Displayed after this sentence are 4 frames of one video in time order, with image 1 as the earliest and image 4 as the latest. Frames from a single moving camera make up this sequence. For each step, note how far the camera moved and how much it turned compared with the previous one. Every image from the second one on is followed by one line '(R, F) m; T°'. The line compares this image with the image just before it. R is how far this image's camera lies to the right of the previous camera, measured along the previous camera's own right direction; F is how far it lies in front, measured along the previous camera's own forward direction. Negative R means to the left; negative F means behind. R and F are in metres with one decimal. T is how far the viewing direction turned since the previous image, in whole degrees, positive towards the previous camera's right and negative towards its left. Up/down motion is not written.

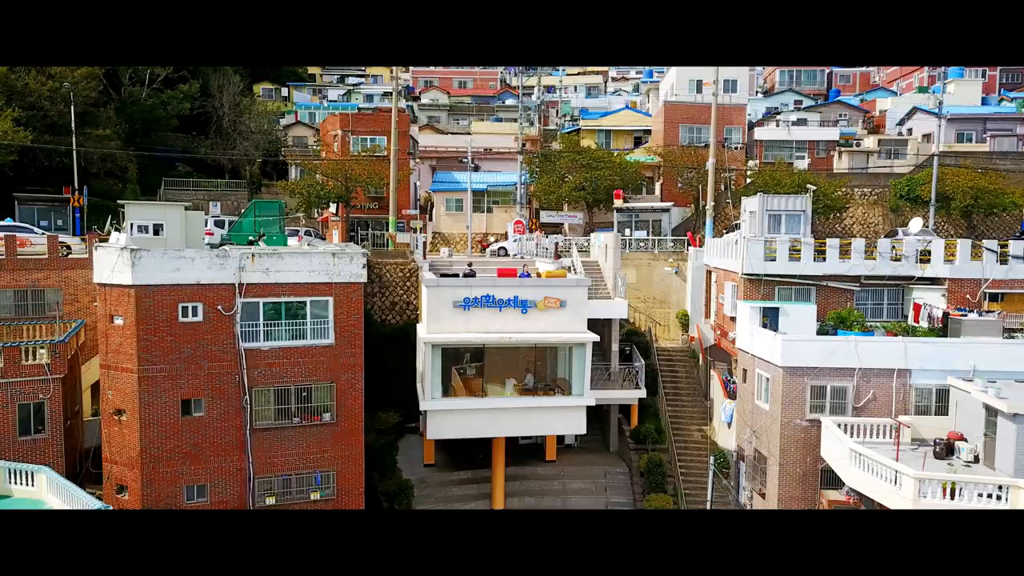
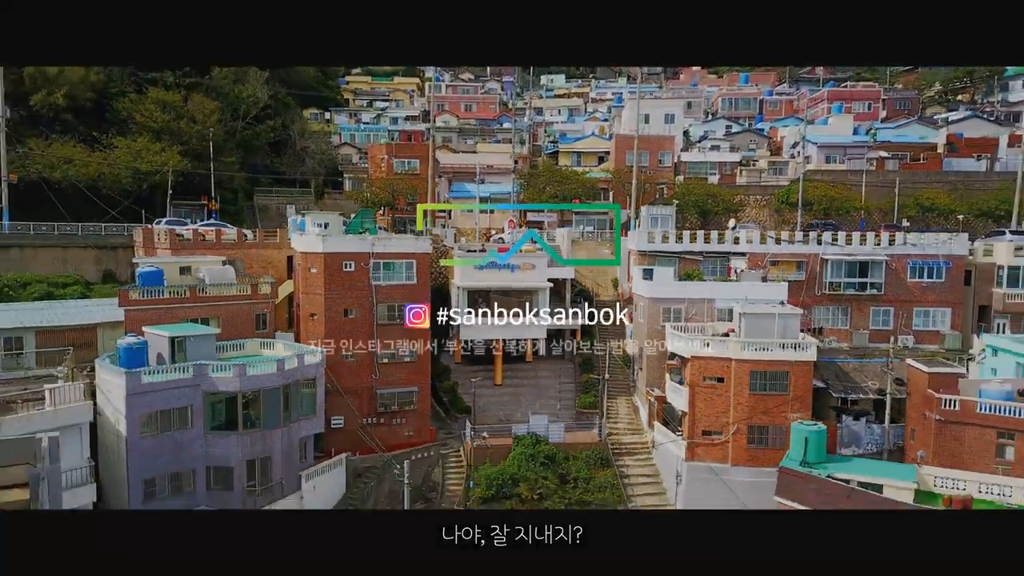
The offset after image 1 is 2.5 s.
(+0.1, -5.0) m; 0°
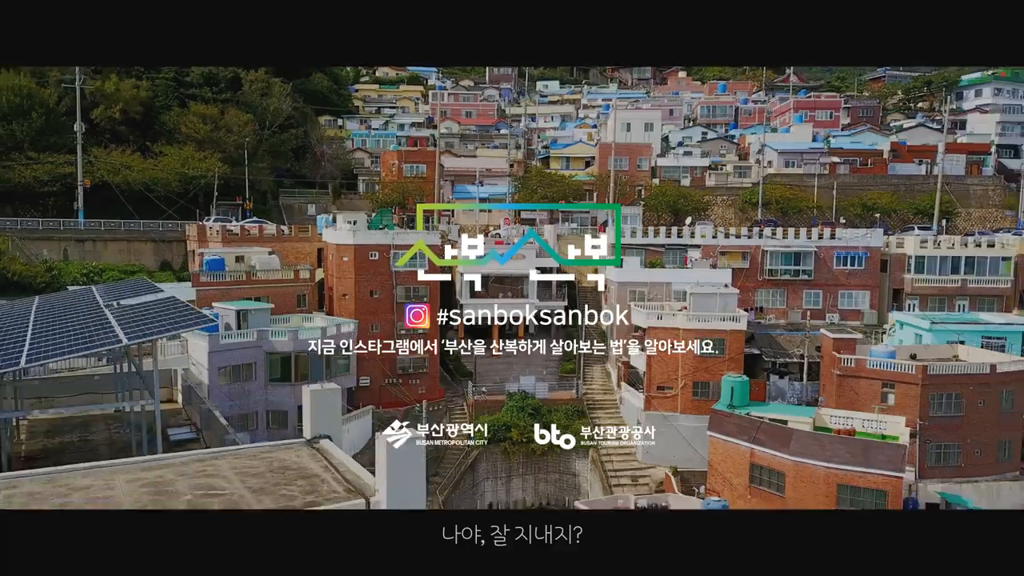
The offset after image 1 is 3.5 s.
(+0.1, -2.3) m; 0°
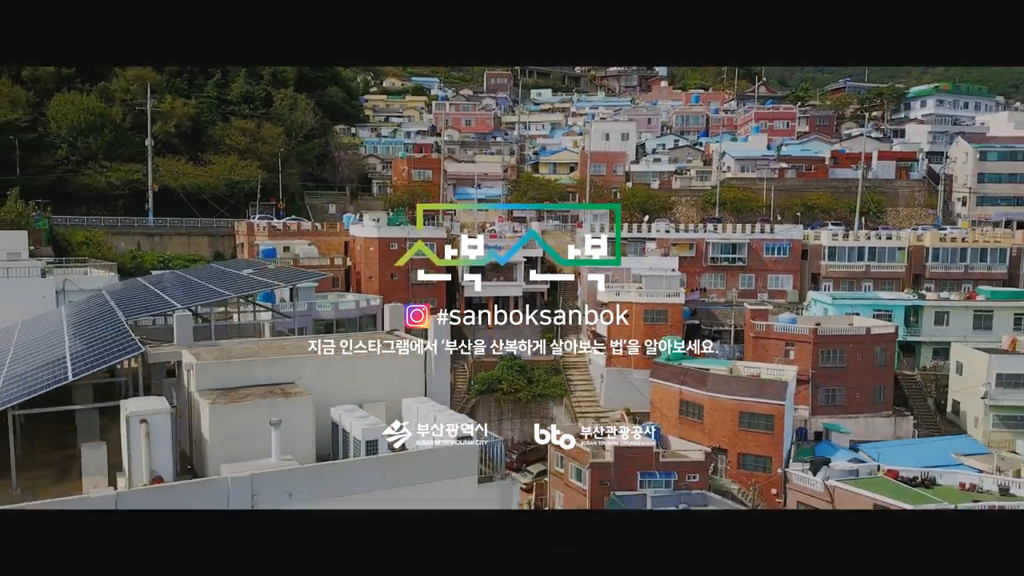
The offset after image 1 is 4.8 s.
(+0.2, -3.2) m; 0°
